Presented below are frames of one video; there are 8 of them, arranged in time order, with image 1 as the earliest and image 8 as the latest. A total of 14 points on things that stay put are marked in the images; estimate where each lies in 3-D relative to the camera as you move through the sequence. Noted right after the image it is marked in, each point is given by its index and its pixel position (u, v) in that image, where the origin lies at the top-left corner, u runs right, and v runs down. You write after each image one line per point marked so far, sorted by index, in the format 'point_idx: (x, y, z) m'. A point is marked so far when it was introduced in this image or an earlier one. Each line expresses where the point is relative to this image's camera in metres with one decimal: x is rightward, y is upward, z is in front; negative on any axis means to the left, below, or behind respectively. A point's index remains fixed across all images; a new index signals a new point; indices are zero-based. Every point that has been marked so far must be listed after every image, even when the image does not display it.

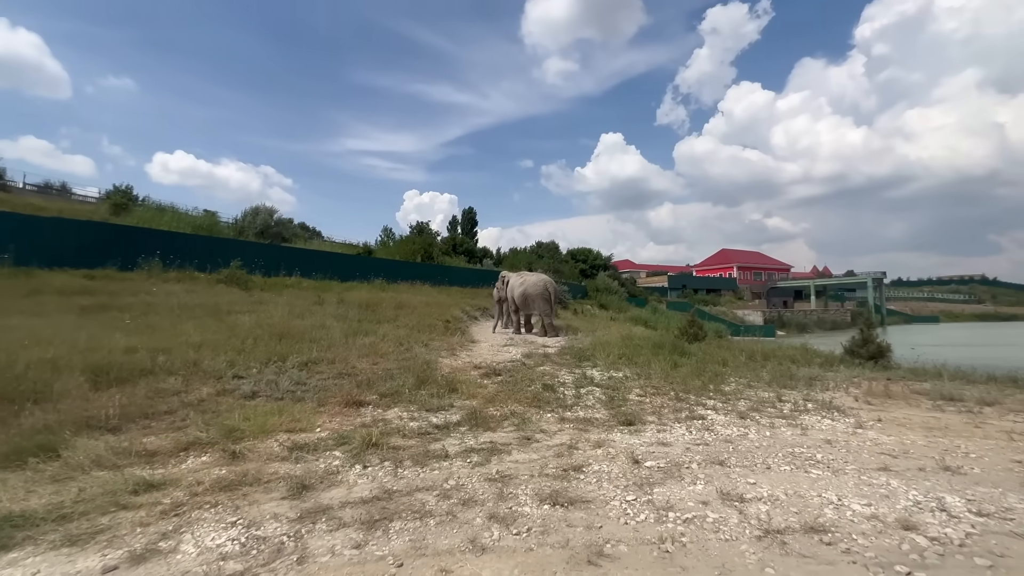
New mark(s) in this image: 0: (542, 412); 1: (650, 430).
0: (+0.4, -1.6, +5.7) m
1: (+1.5, -1.5, +4.9) m
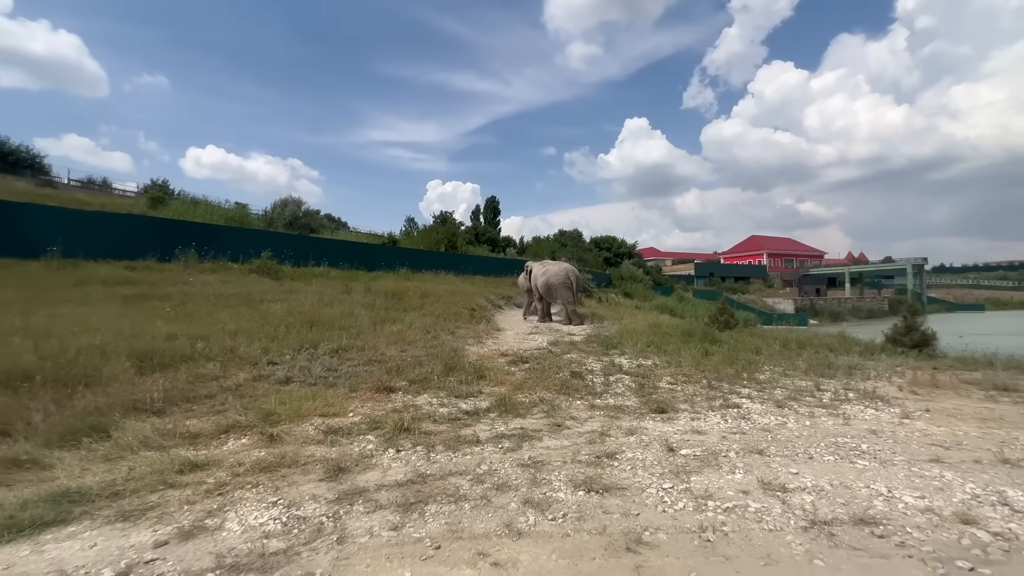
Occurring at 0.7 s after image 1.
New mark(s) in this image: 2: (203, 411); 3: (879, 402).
0: (+0.8, -1.4, +5.6) m
1: (+1.8, -1.4, +4.8) m
2: (-3.7, -1.5, +5.4) m
3: (+4.3, -1.4, +5.3) m
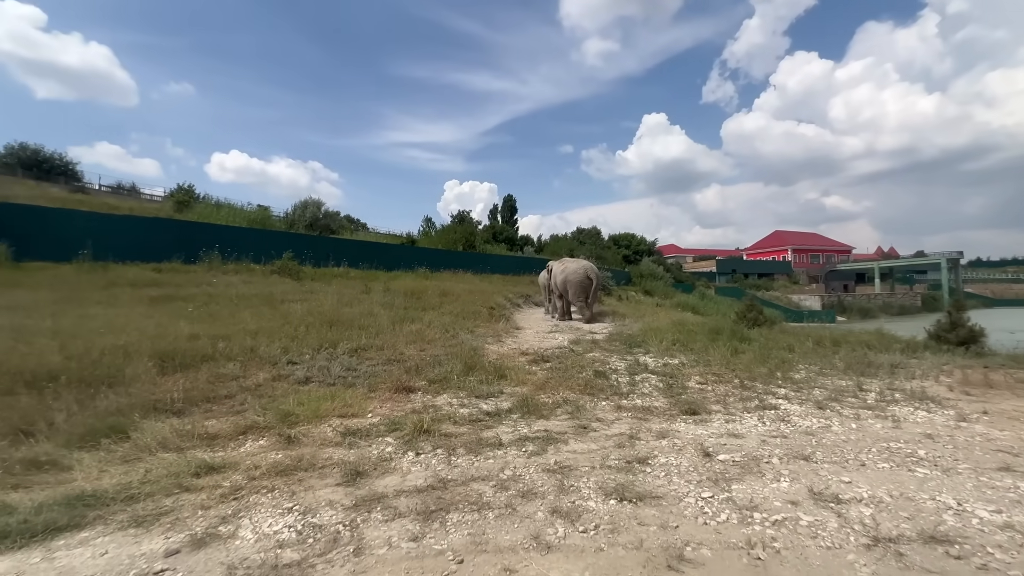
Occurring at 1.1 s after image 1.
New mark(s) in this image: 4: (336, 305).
0: (+1.0, -1.4, +5.4) m
1: (+2.0, -1.3, +4.5) m
2: (-3.4, -1.5, +5.3) m
3: (+4.6, -1.3, +5.0) m
4: (-5.2, -0.5, +13.3) m
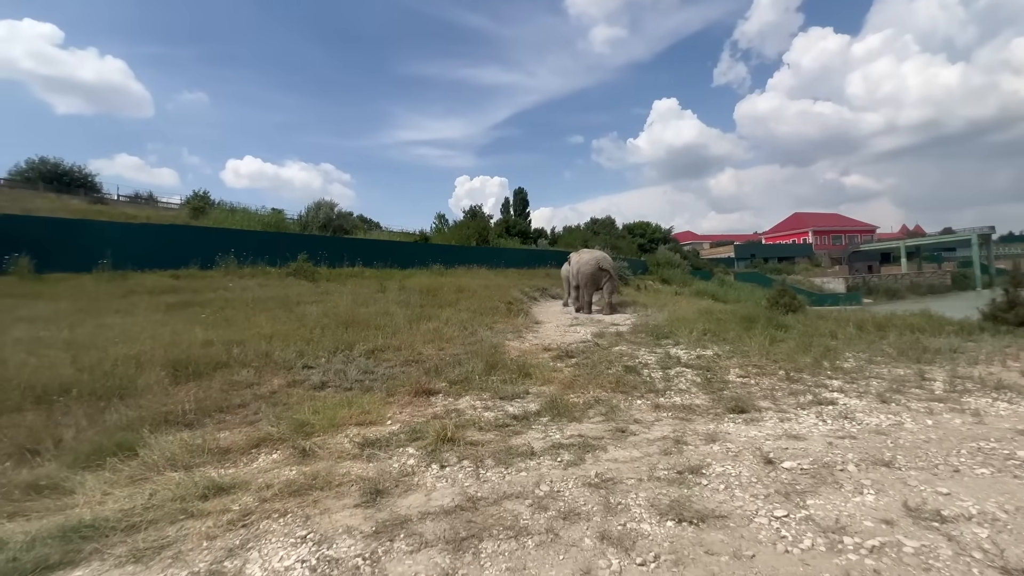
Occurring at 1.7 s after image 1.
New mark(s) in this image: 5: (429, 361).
0: (+1.3, -1.2, +5.0) m
1: (+2.3, -1.2, +4.1) m
2: (-3.1, -1.5, +5.1) m
3: (+4.9, -1.0, +4.4) m
4: (-4.7, -0.5, +13.1) m
5: (-1.4, -1.2, +7.5) m
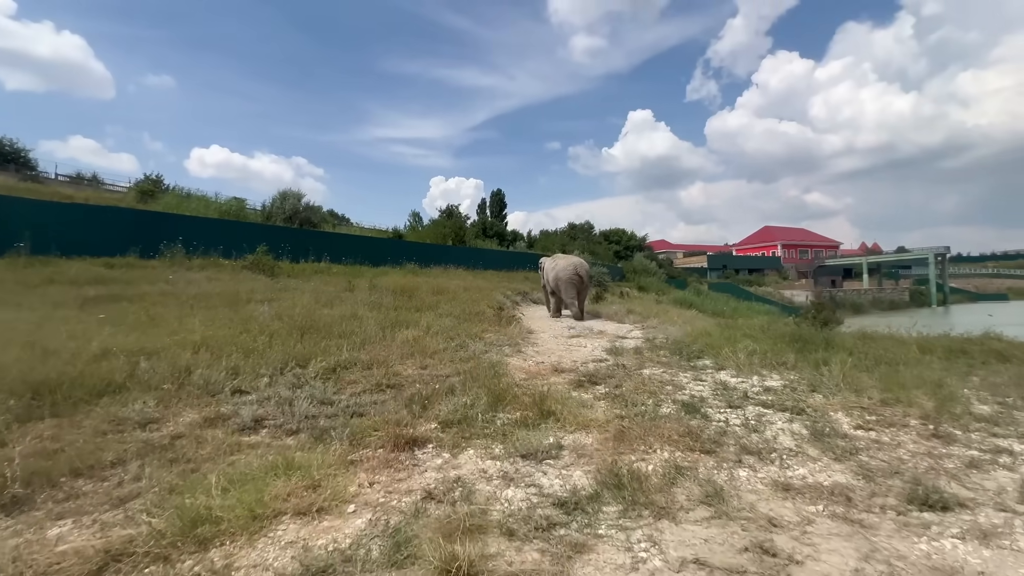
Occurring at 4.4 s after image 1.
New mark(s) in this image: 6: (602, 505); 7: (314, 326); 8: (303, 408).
0: (+1.6, -1.3, +3.3) m
1: (+2.6, -1.3, +2.4) m
2: (-2.8, -1.4, +3.1) m
3: (+5.2, -1.2, +2.9) m
4: (-4.9, -0.4, +11.0) m
5: (-1.3, -1.2, +5.6) m
6: (+0.6, -1.4, +2.9) m
7: (-3.7, -0.7, +8.4) m
8: (-2.2, -1.3, +4.8) m
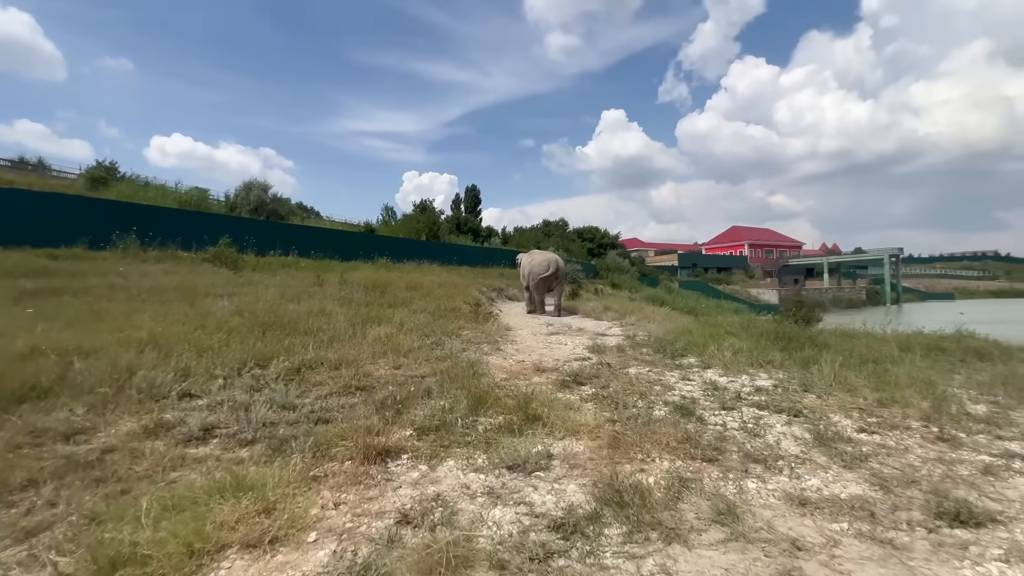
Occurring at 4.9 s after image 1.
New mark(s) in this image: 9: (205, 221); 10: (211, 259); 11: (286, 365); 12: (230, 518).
0: (+1.5, -1.3, +3.0) m
1: (+2.6, -1.3, +2.2) m
2: (-2.9, -1.4, +2.5) m
3: (+5.1, -1.2, +2.9) m
4: (-5.4, -0.3, +10.3) m
5: (-1.5, -1.1, +5.1) m
6: (+0.5, -1.3, +2.5) m
7: (-4.1, -0.6, +7.8) m
8: (-2.4, -1.2, +4.3) m
9: (-13.0, +2.8, +18.9) m
10: (-11.0, +1.0, +16.4) m
11: (-2.9, -1.0, +5.7) m
12: (-1.6, -1.3, +2.5) m
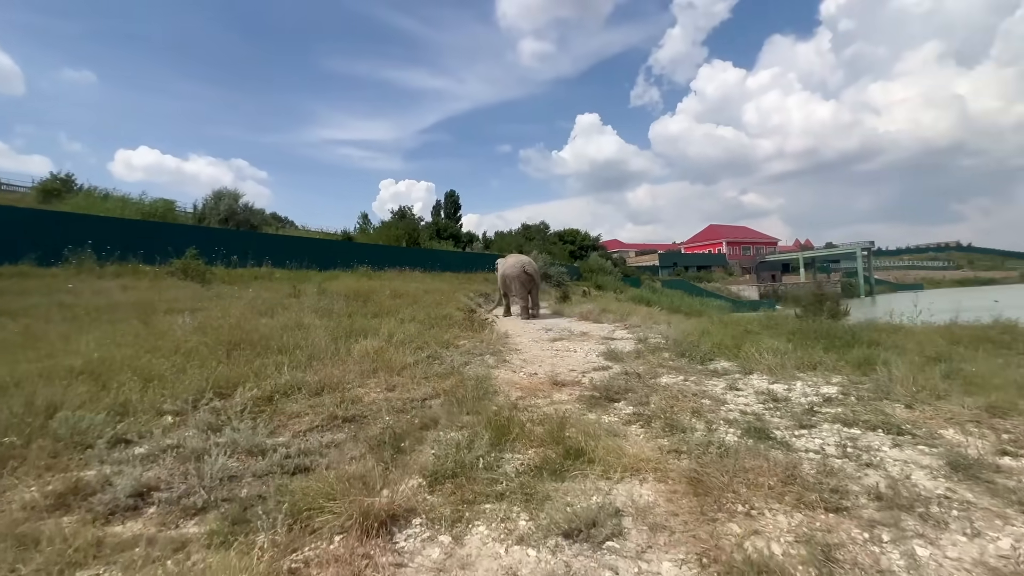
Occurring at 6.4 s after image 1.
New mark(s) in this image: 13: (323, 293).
0: (+1.8, -1.2, +2.1) m
1: (+2.9, -1.1, +1.3) m
2: (-2.6, -1.4, +1.5) m
3: (+5.4, -1.0, +2.1) m
4: (-5.4, -0.6, +9.1) m
5: (-1.2, -1.2, +4.1) m
6: (+0.8, -1.3, +1.6) m
7: (-3.9, -0.8, +6.7) m
8: (-2.1, -1.3, +3.2) m
9: (-13.5, +2.2, +17.5) m
10: (-11.3, +0.5, +15.0) m
11: (-2.7, -1.1, +4.6) m
12: (-1.3, -1.3, +1.5) m
13: (-5.5, -0.1, +13.2) m
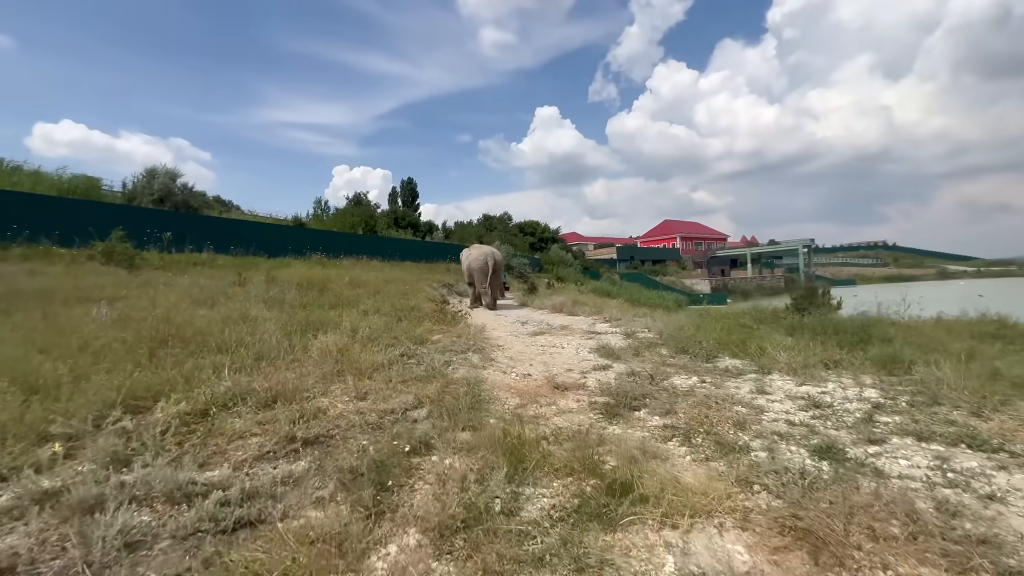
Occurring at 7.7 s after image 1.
0: (+2.1, -1.2, +1.5) m
1: (+3.3, -1.1, +0.8) m
2: (-2.2, -1.4, +0.4) m
3: (+5.7, -1.0, +1.8) m
4: (-5.7, -0.3, +7.8) m
5: (-1.1, -1.1, +3.2) m
6: (+1.1, -1.2, +0.9) m
7: (-4.1, -0.6, +5.5) m
8: (-1.9, -1.1, +2.2) m
9: (-14.6, +2.6, +15.3) m
10: (-12.2, +0.9, +13.0) m
11: (-2.6, -0.9, +3.6) m
12: (-0.9, -1.3, +0.6) m
13: (-6.2, +0.2, +11.8) m
